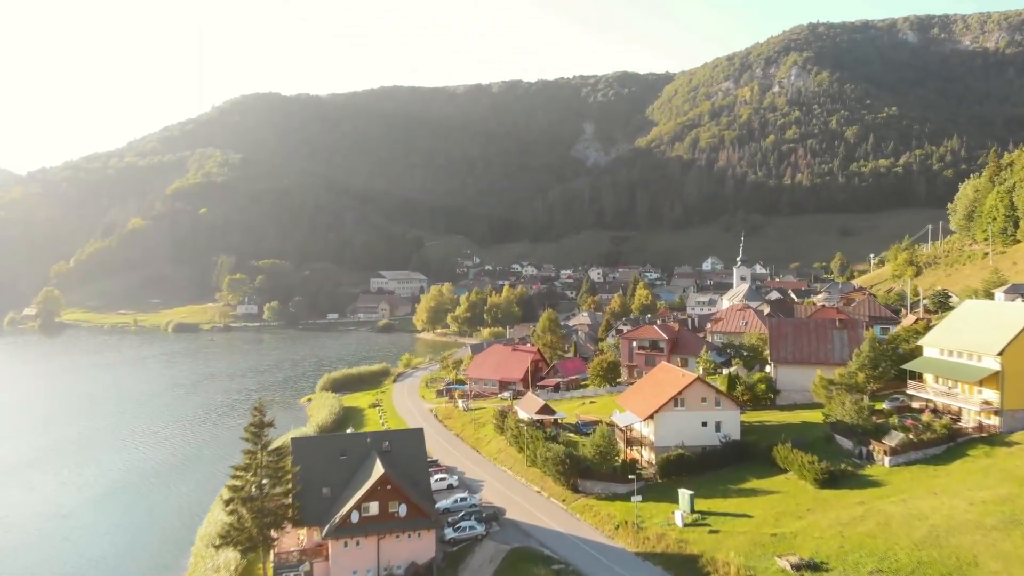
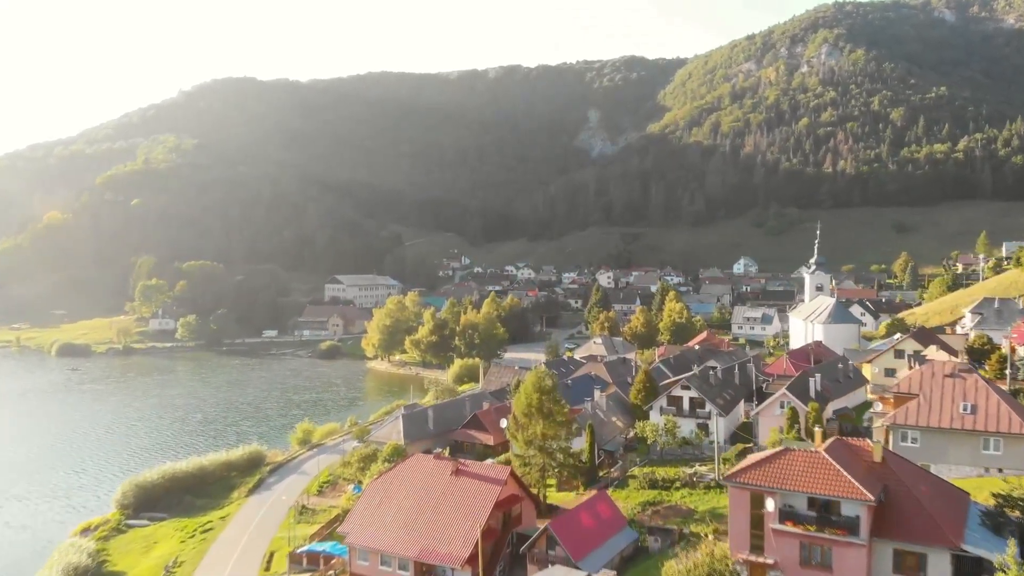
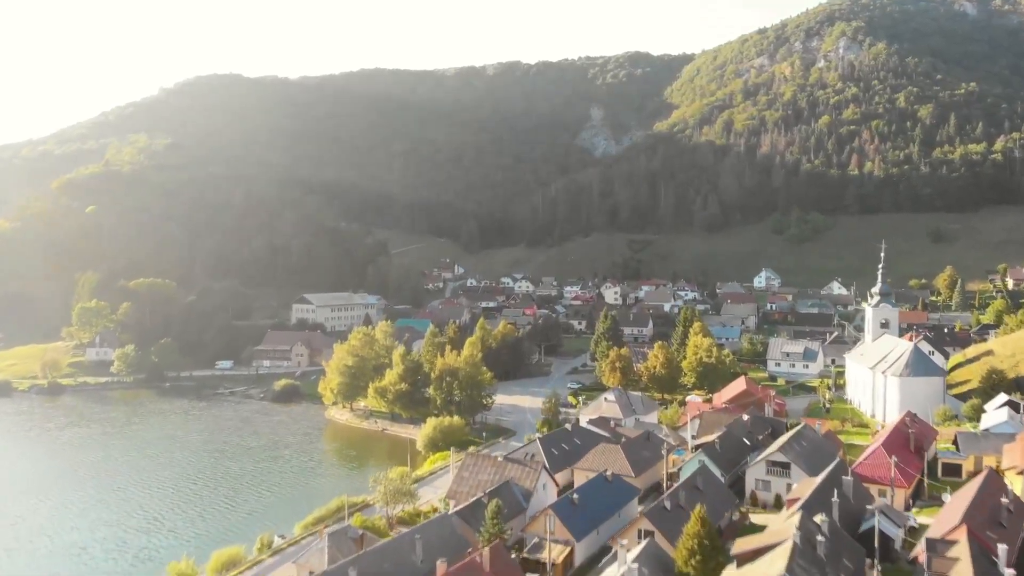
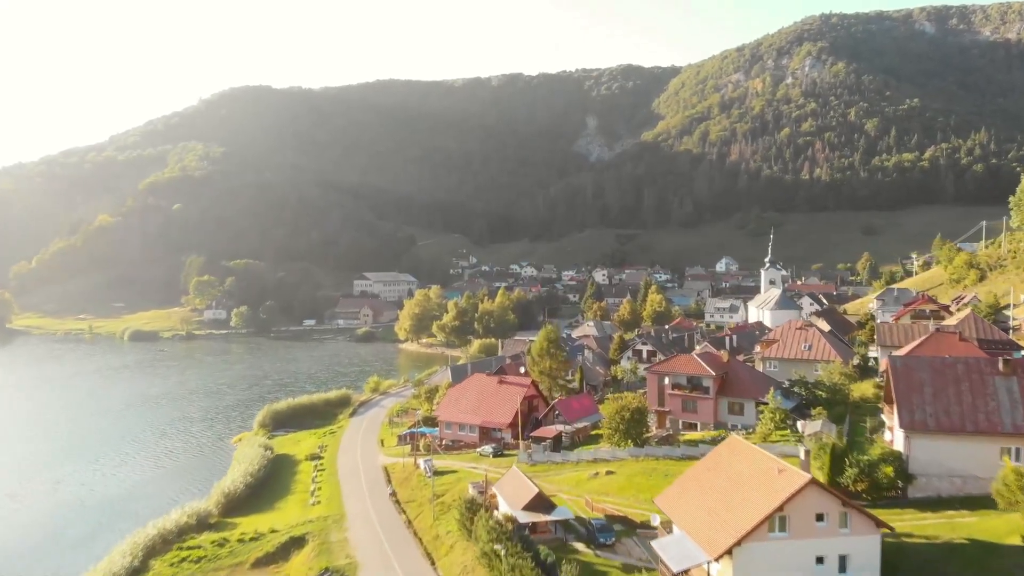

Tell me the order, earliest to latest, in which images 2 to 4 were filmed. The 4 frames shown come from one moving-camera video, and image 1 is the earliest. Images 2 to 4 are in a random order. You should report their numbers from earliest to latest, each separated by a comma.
4, 2, 3
